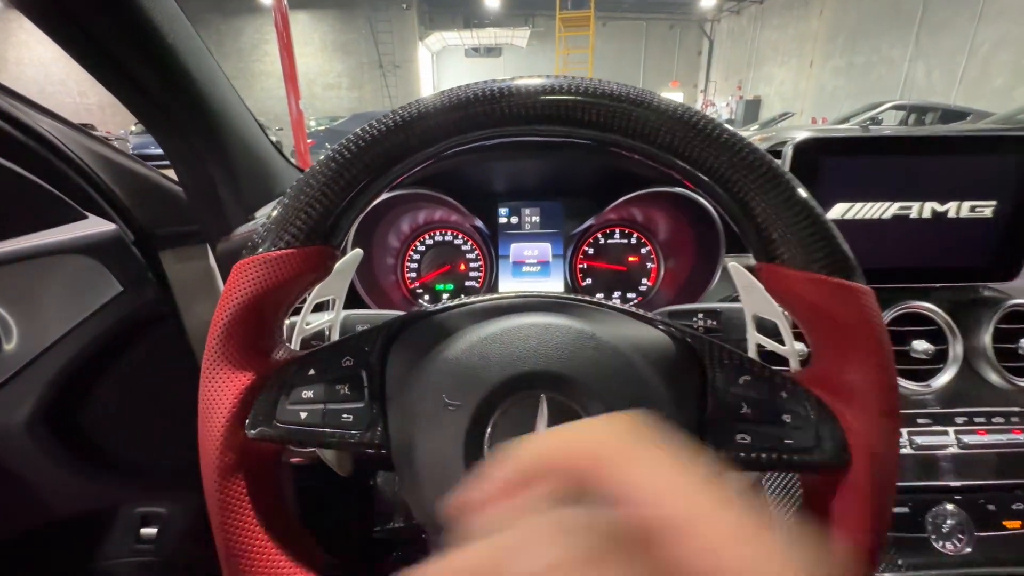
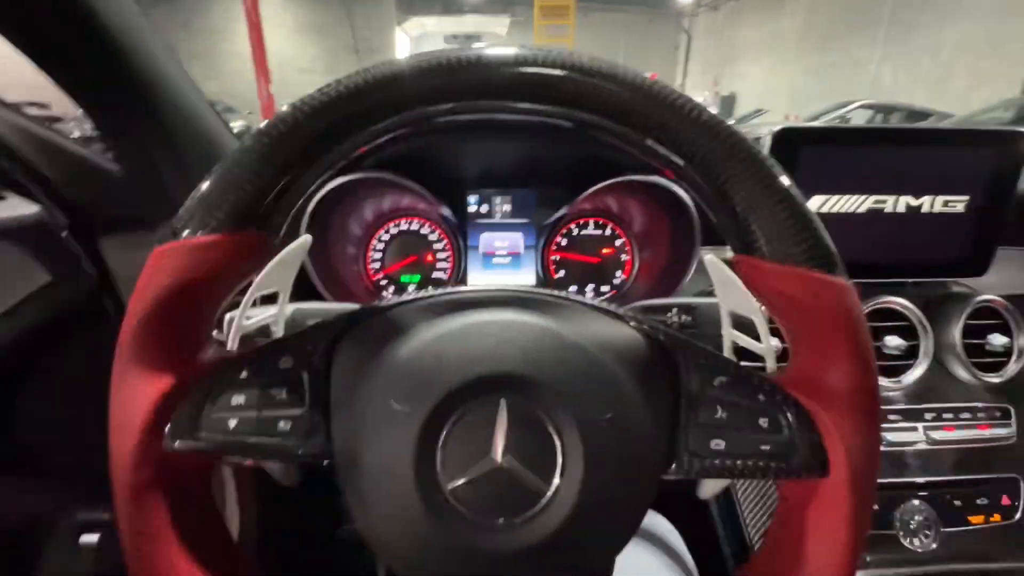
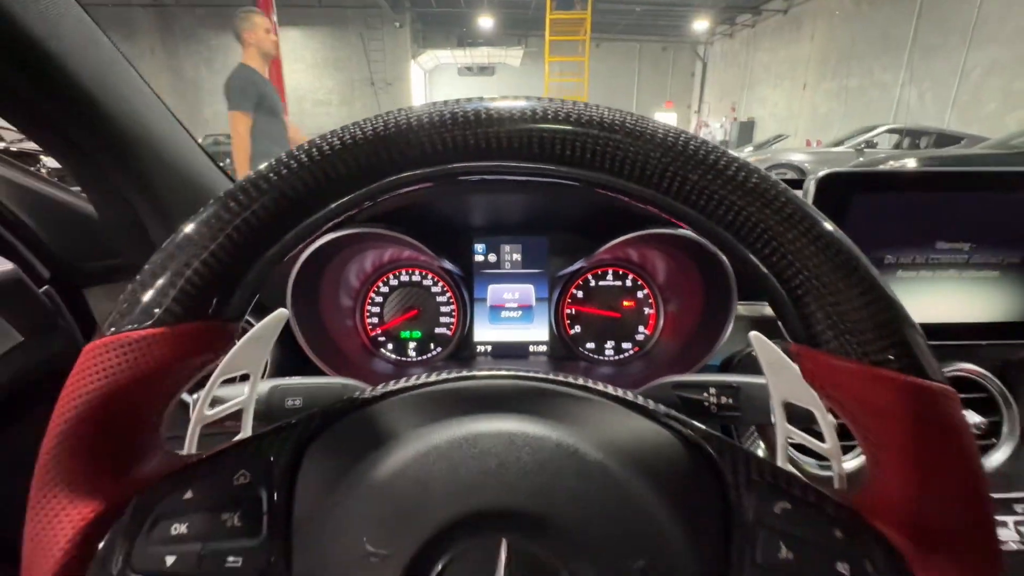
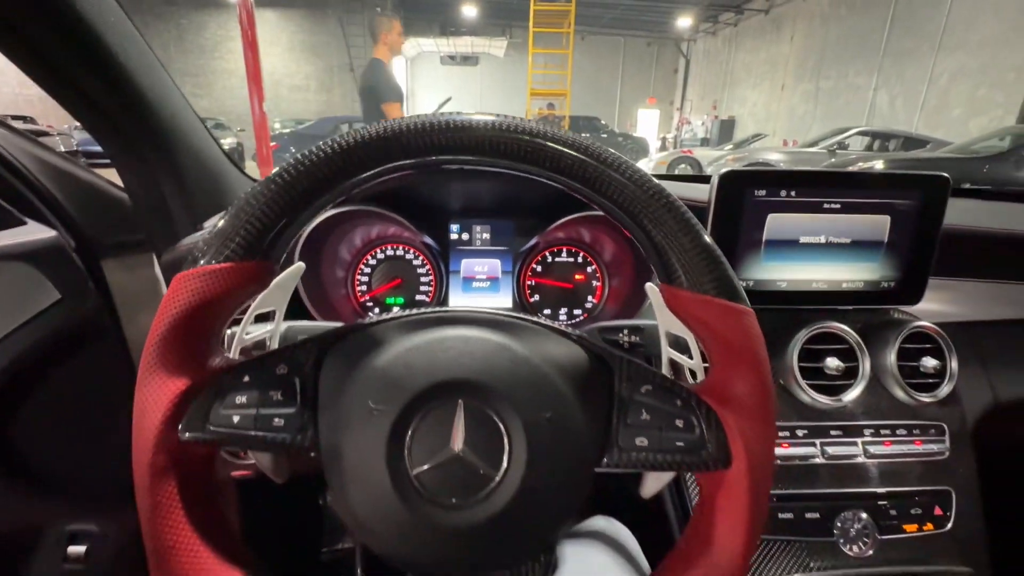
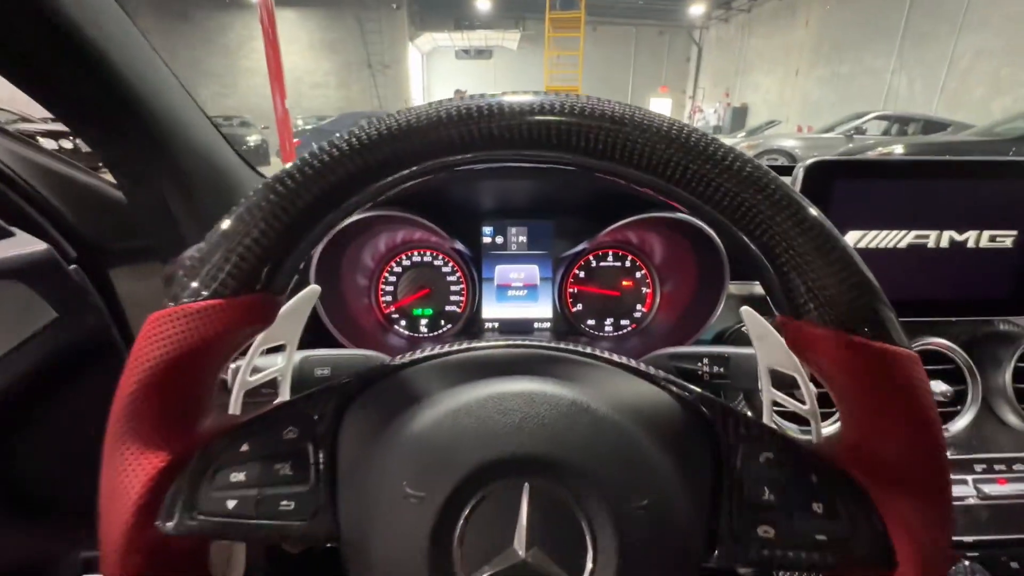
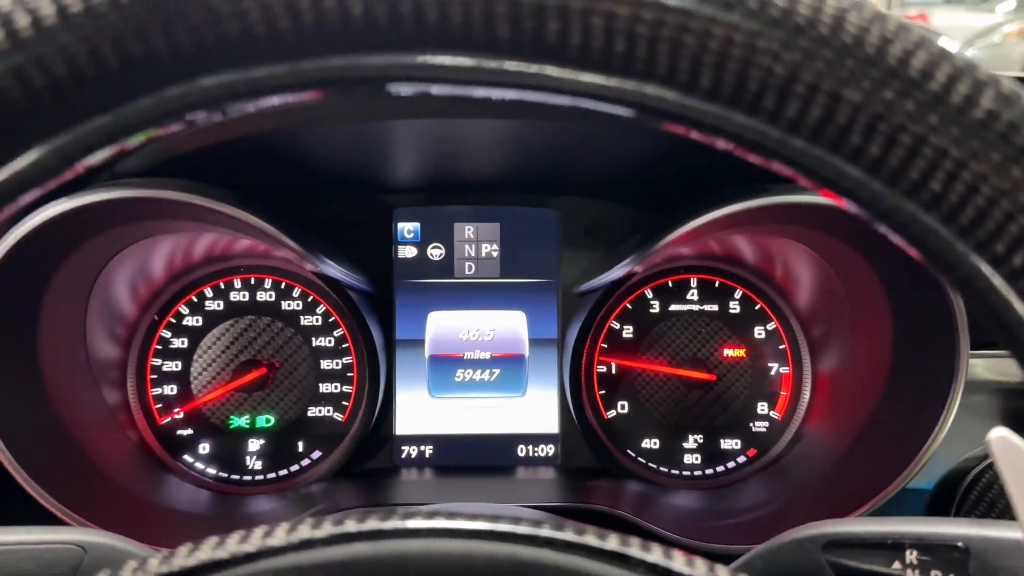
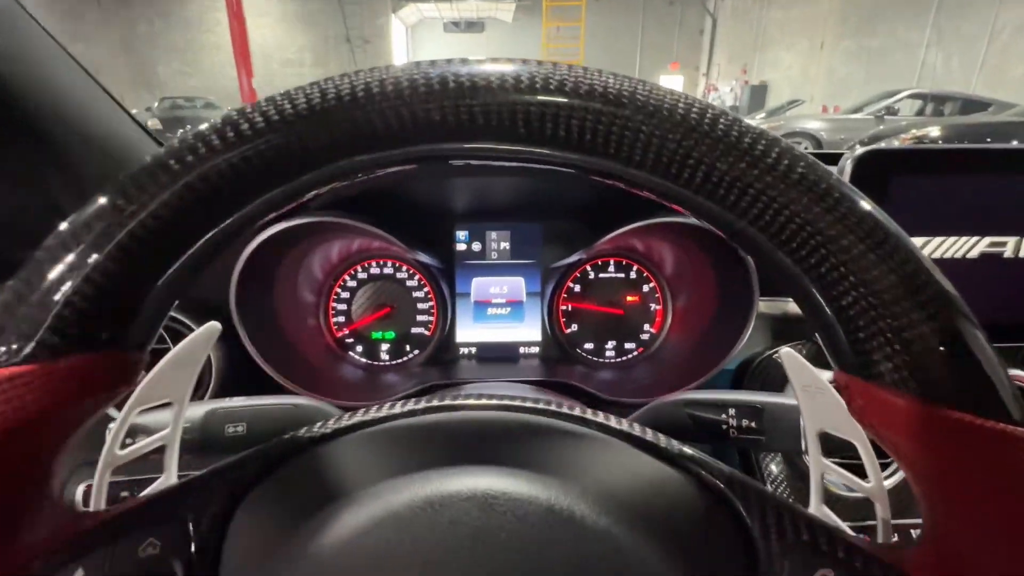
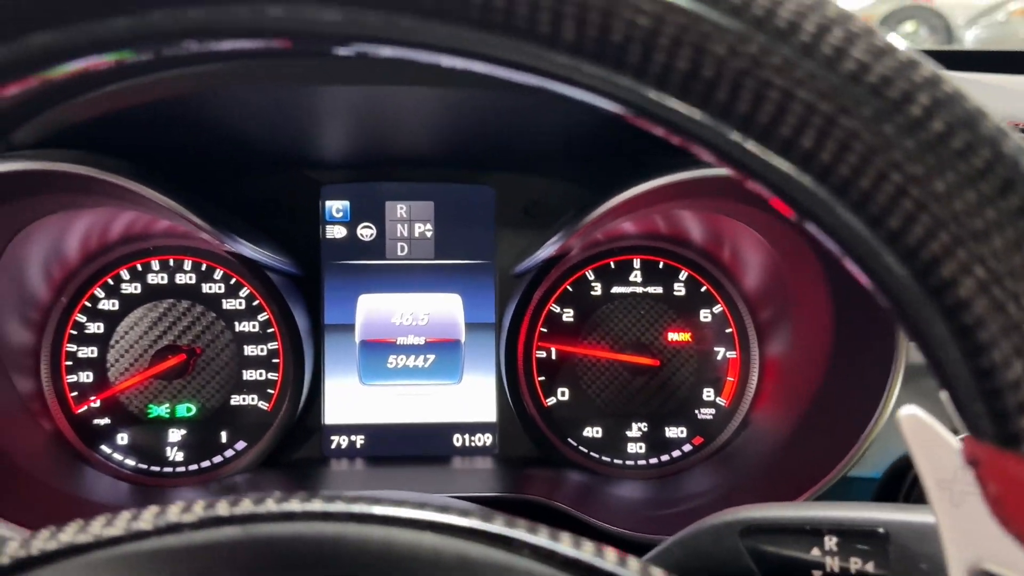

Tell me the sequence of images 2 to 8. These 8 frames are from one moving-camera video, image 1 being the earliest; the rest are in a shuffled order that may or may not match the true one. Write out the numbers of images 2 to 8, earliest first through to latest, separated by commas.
2, 5, 7, 8, 6, 3, 4
